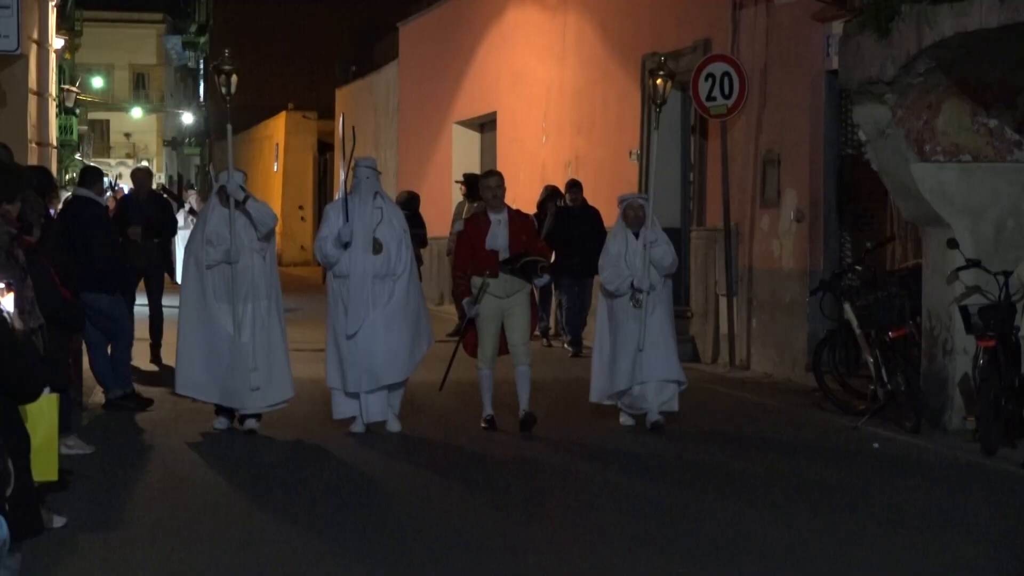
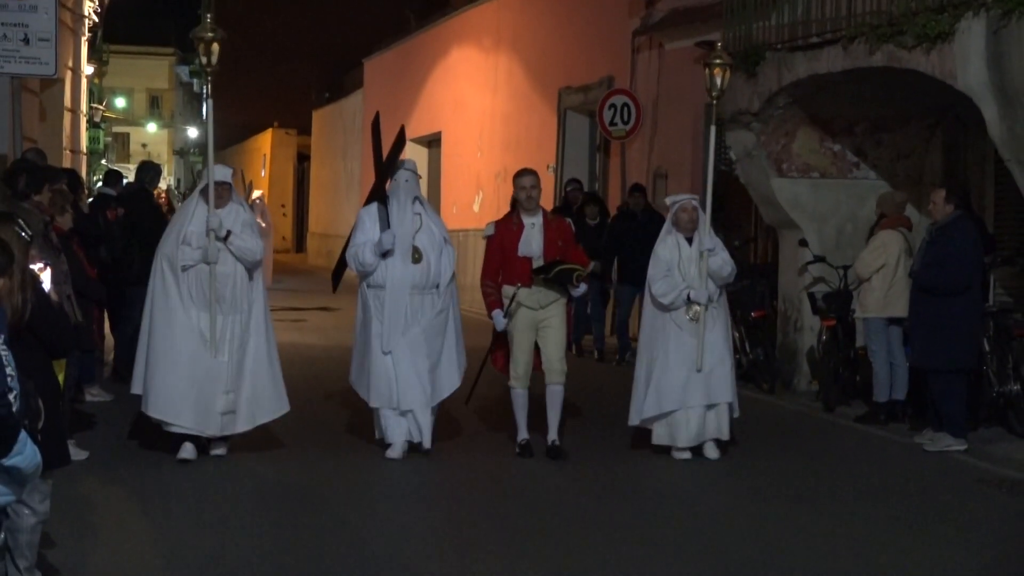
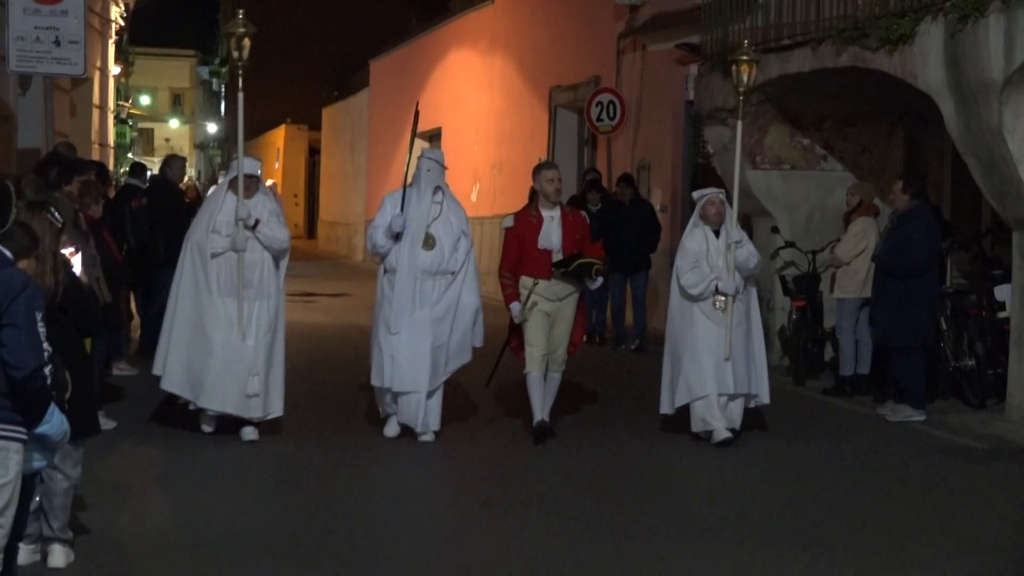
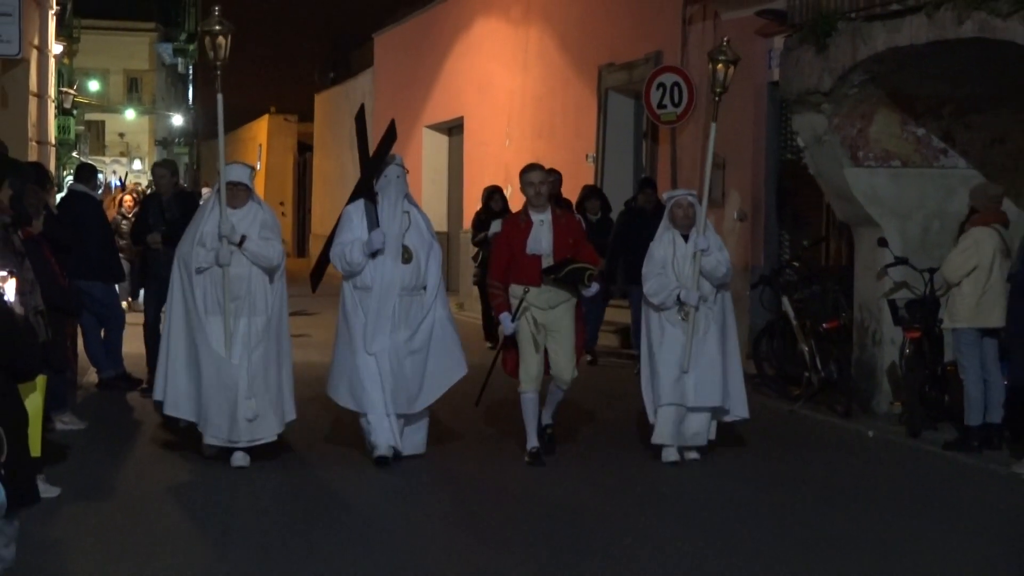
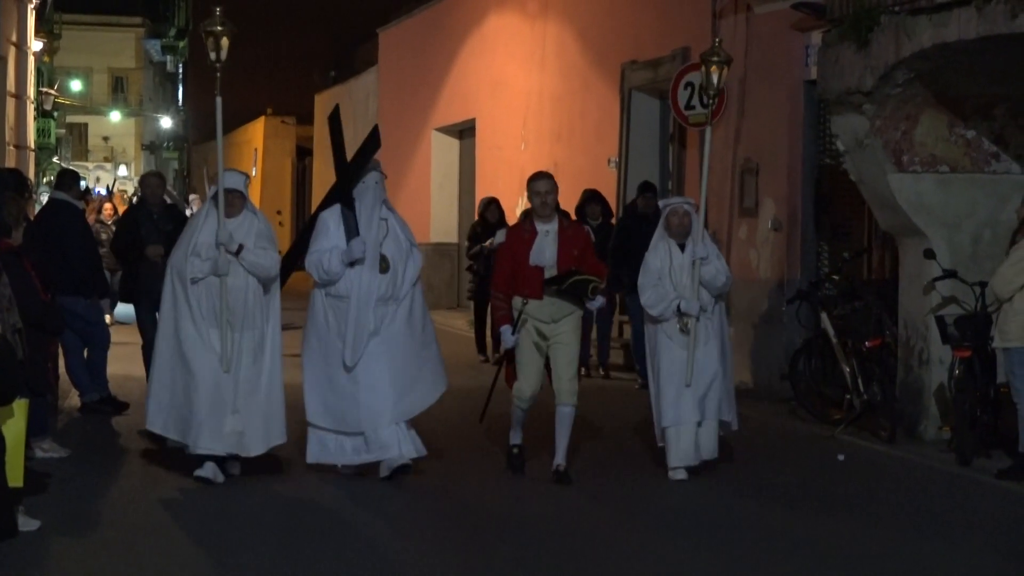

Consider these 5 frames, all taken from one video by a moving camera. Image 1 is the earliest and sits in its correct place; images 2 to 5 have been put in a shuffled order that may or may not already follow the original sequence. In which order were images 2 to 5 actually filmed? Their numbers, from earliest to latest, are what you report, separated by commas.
5, 4, 2, 3
